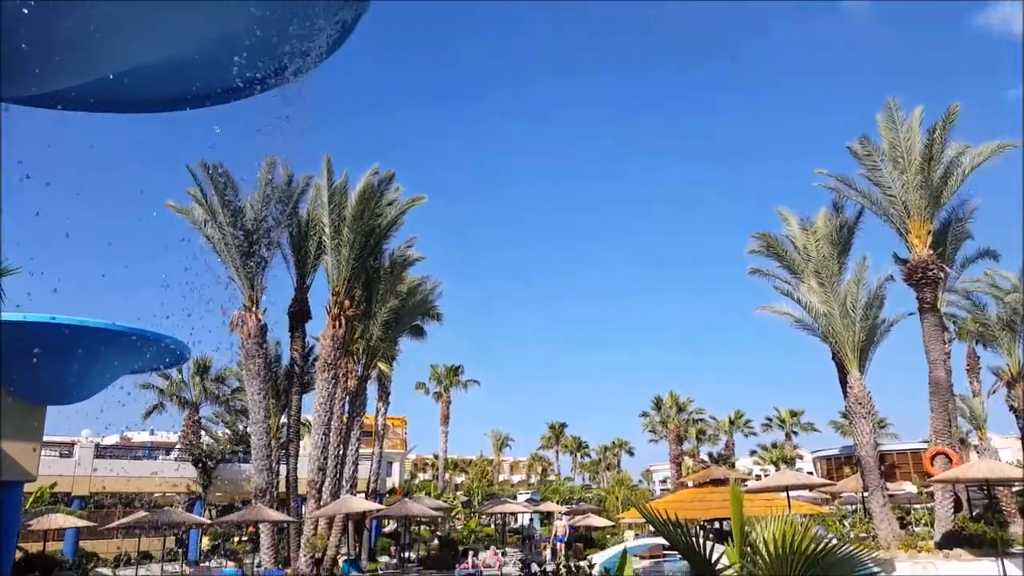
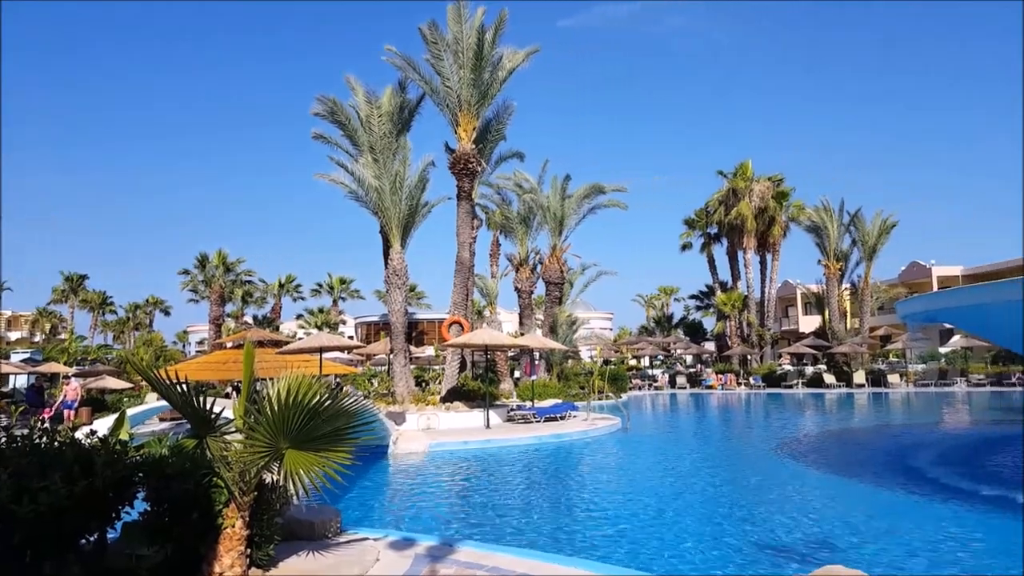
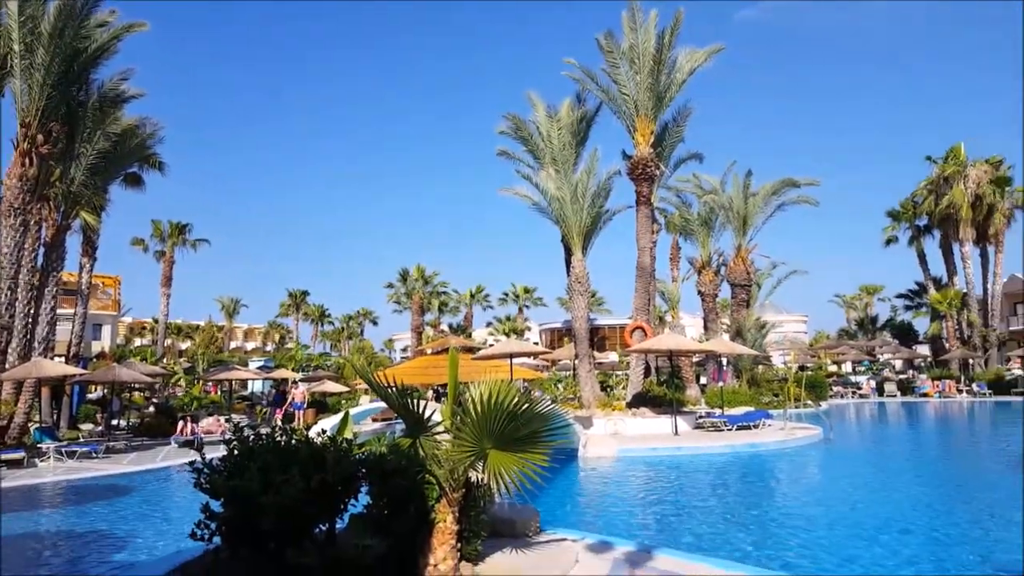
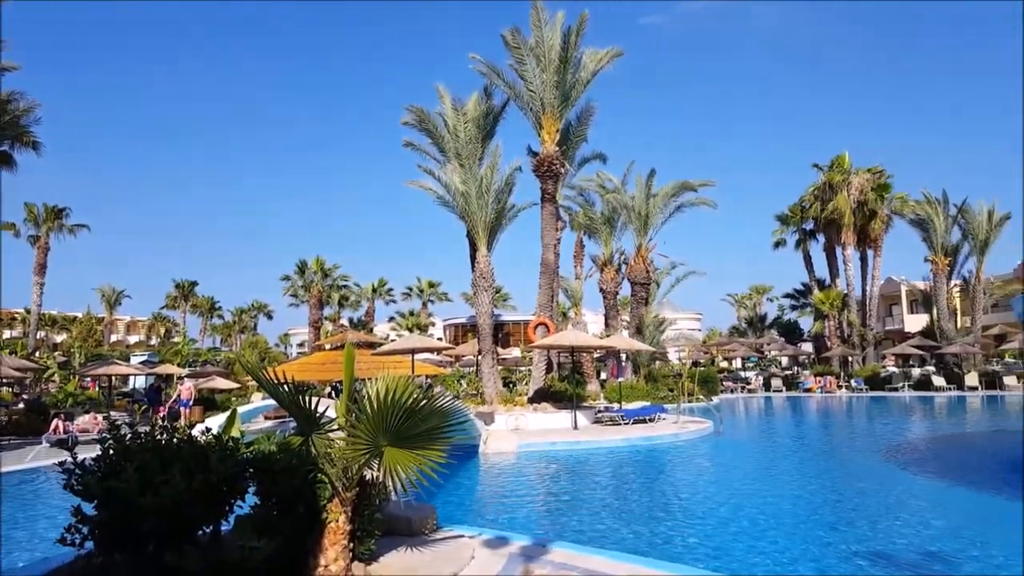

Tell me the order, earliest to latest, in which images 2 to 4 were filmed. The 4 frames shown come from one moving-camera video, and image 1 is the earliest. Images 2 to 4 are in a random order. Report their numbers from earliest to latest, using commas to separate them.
3, 4, 2
